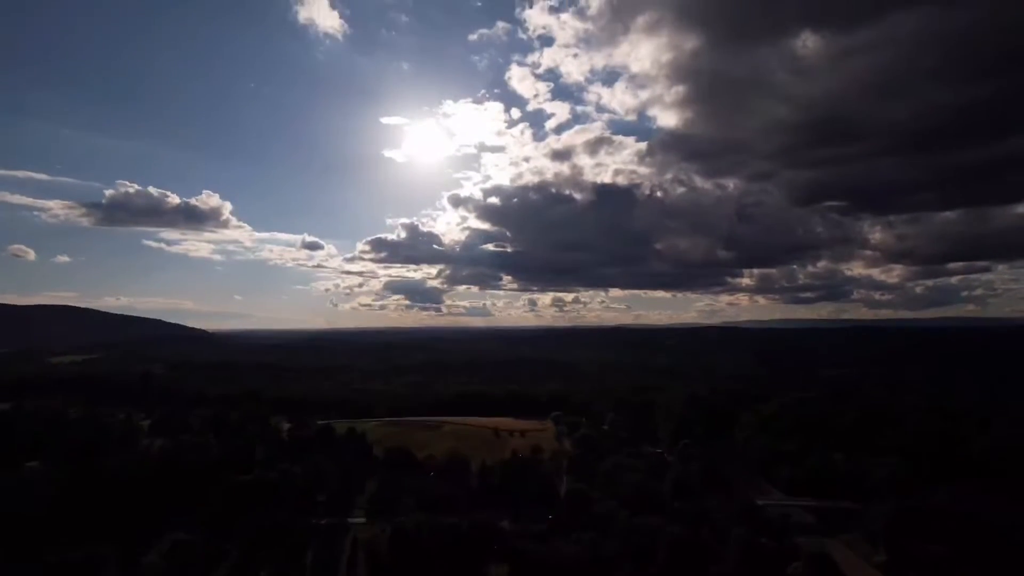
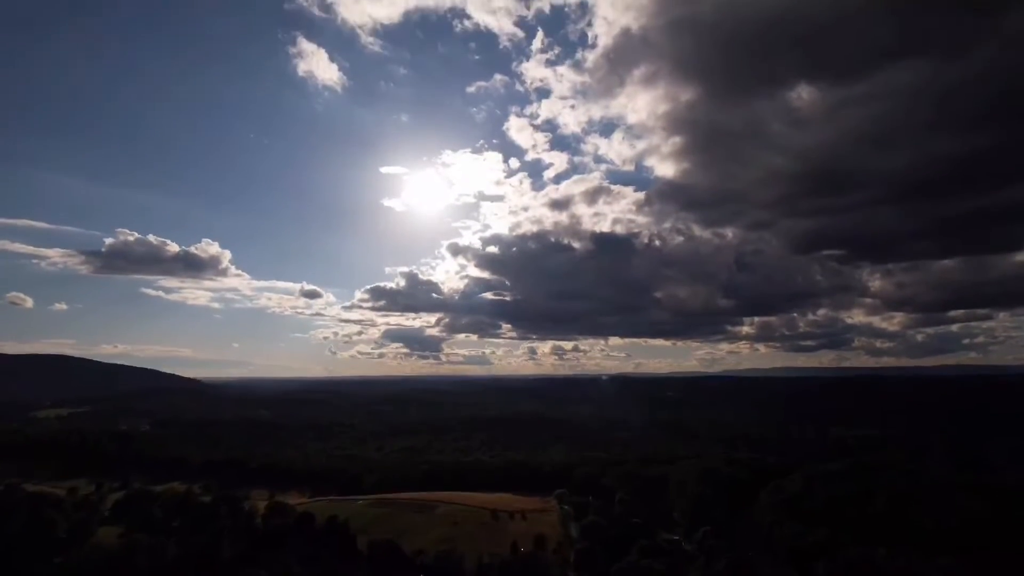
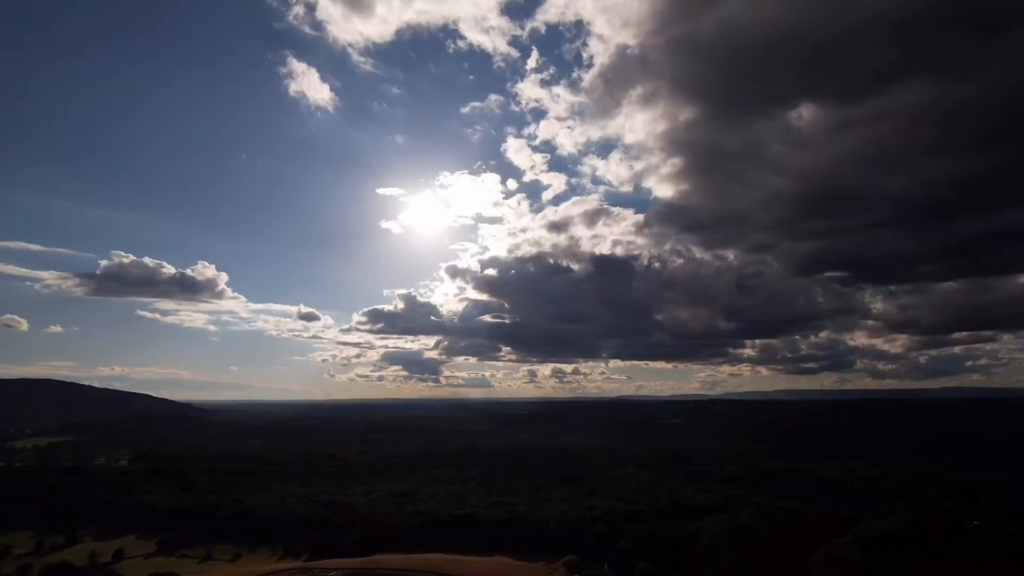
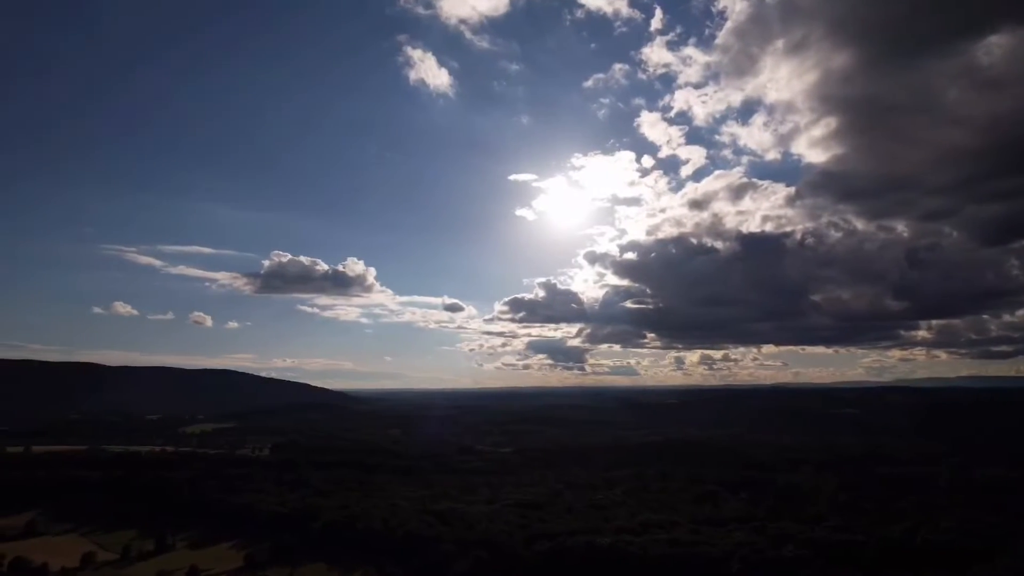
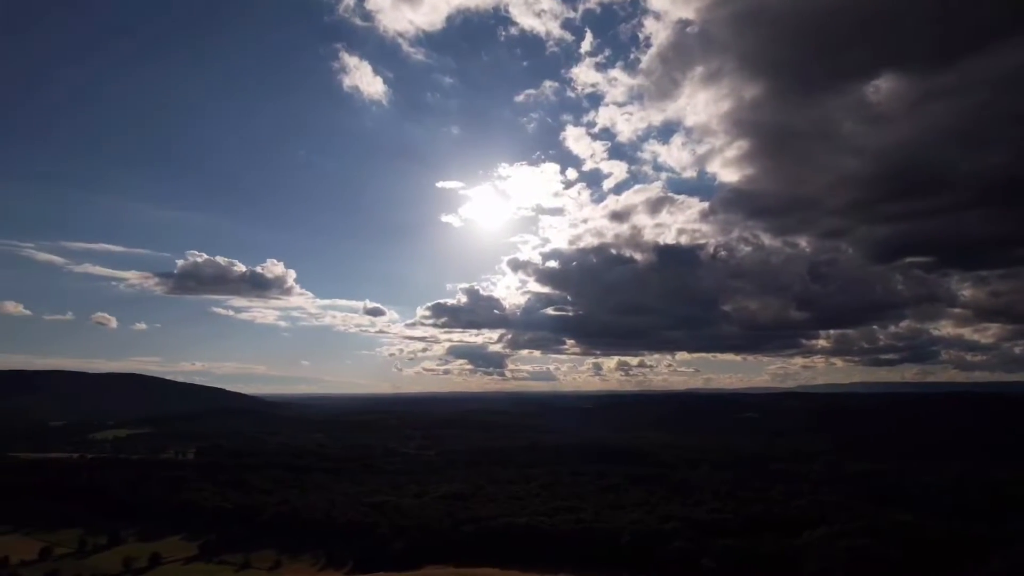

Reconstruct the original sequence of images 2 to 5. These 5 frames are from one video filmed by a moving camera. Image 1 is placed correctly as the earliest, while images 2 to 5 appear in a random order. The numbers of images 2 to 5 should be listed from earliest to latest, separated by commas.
2, 3, 5, 4
